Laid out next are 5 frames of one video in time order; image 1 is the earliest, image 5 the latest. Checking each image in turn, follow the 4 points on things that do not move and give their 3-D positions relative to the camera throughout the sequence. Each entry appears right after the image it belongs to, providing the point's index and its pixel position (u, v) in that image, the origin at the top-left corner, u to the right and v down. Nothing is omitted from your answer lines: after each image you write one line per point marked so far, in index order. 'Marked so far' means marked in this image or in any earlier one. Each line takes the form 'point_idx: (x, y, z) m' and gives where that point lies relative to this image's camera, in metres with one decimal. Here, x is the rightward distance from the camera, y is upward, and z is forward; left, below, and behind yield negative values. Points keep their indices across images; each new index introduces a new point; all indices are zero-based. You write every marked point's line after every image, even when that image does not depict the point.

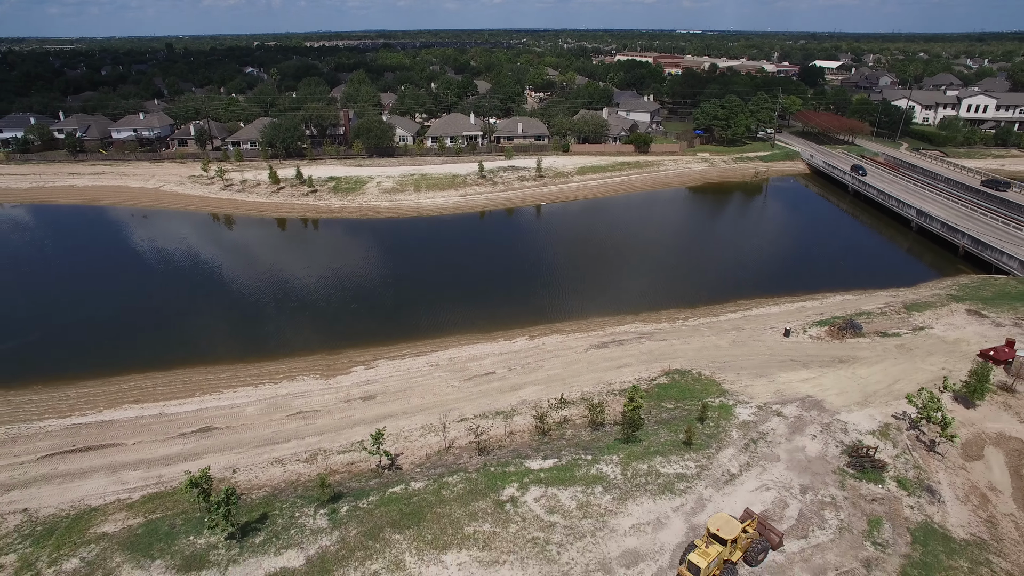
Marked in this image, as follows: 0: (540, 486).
0: (+0.9, -6.1, +19.5) m
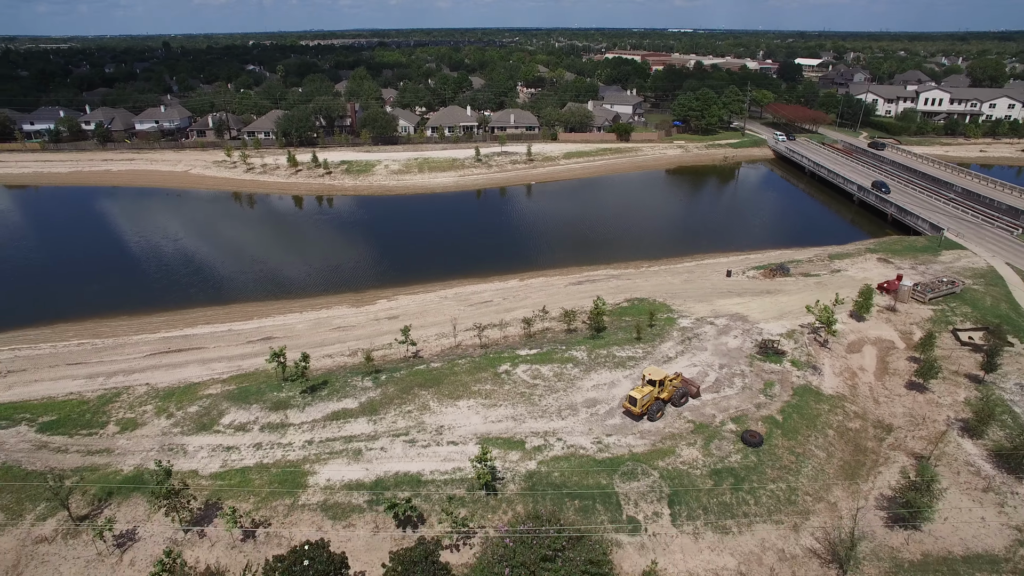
0: (+0.6, -3.2, +26.6) m
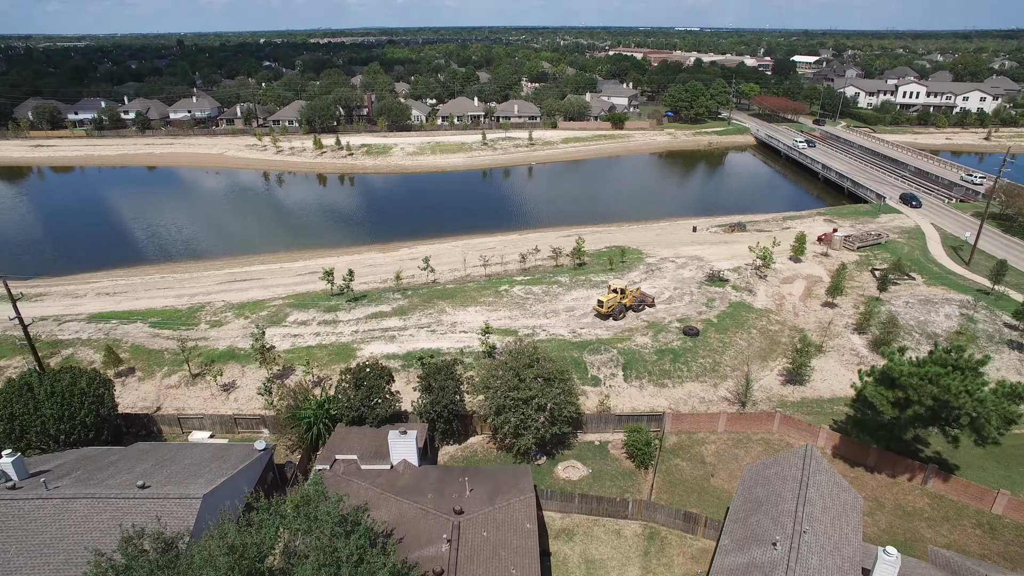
0: (+0.5, +0.1, +33.9) m
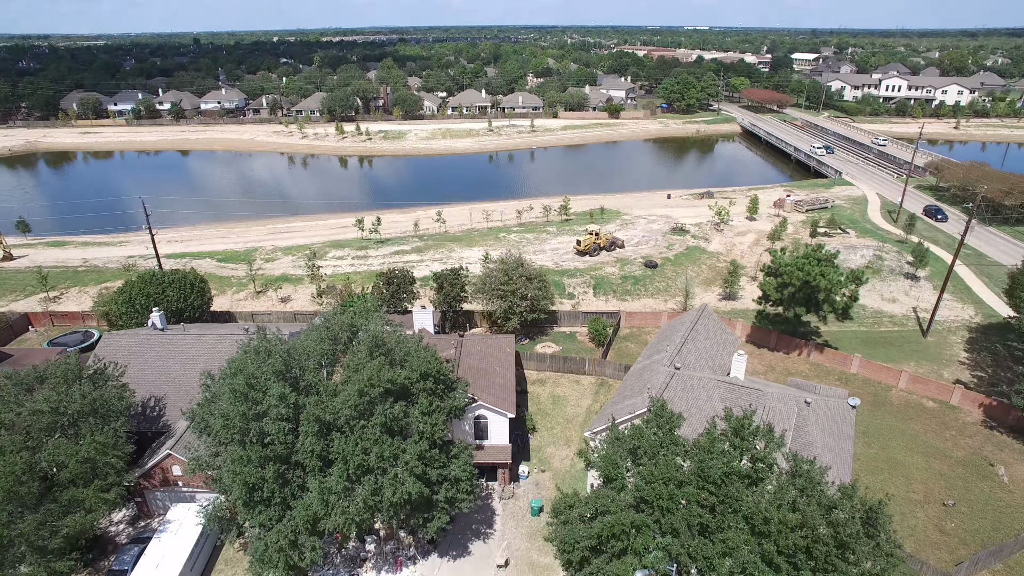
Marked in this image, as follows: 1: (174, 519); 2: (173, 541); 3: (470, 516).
0: (+0.3, +3.5, +41.3) m
1: (-9.4, -6.4, +17.9) m
2: (-9.1, -6.7, +17.2) m
3: (-1.3, -6.8, +19.3) m
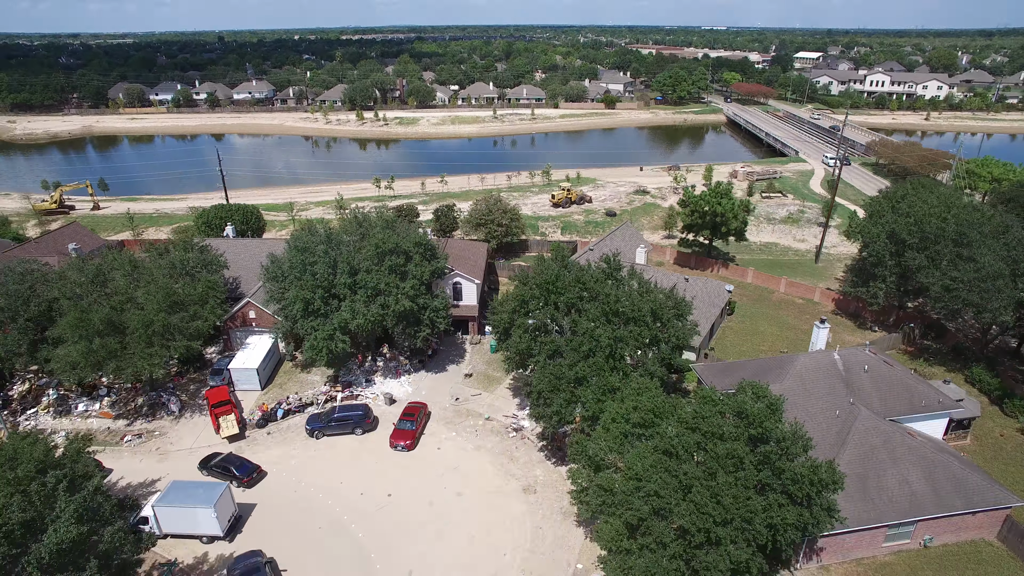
0: (-0.5, +7.5, +50.1) m
1: (-10.9, -2.3, +26.9) m
2: (-10.6, -2.7, +26.3) m
3: (-2.8, -2.8, +28.2) m
